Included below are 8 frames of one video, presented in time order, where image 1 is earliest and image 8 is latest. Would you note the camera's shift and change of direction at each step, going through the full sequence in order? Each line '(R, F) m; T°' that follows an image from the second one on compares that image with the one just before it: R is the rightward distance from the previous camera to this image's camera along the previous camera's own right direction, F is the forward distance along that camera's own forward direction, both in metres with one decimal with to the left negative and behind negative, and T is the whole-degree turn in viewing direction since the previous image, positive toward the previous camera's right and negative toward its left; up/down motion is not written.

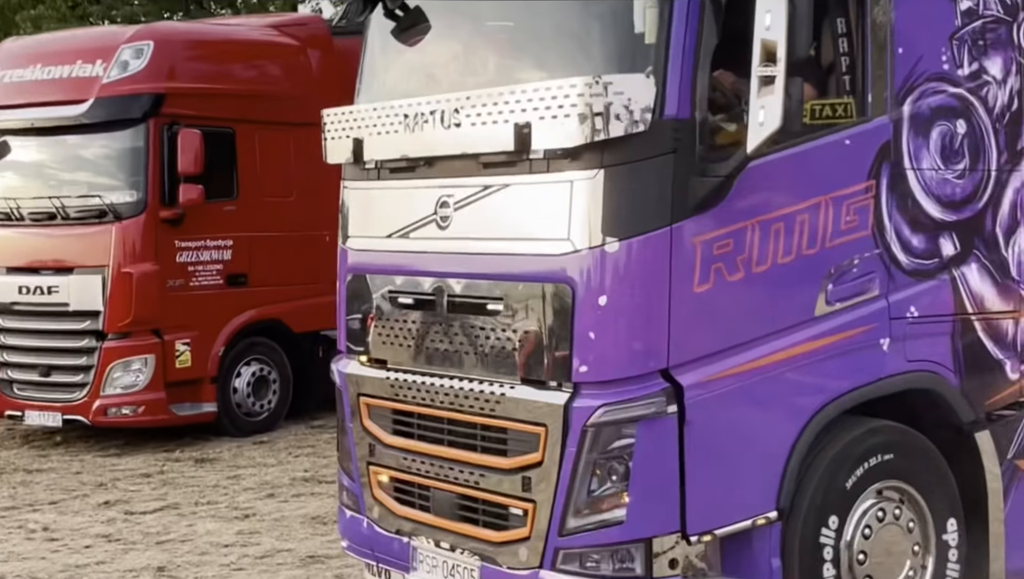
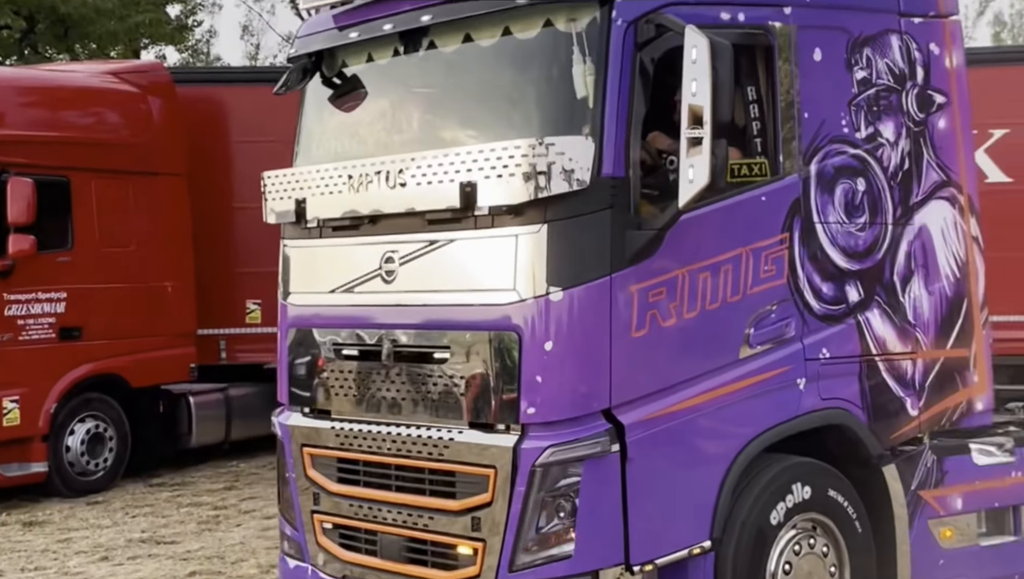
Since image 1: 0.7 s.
(-0.2, -0.2) m; +6°
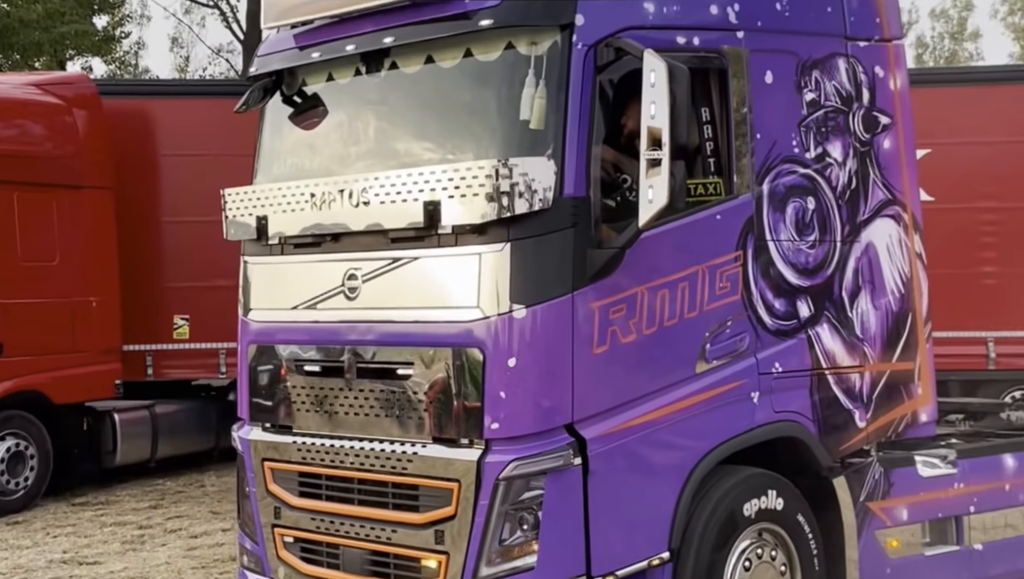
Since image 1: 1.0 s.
(-0.1, -0.1) m; +3°
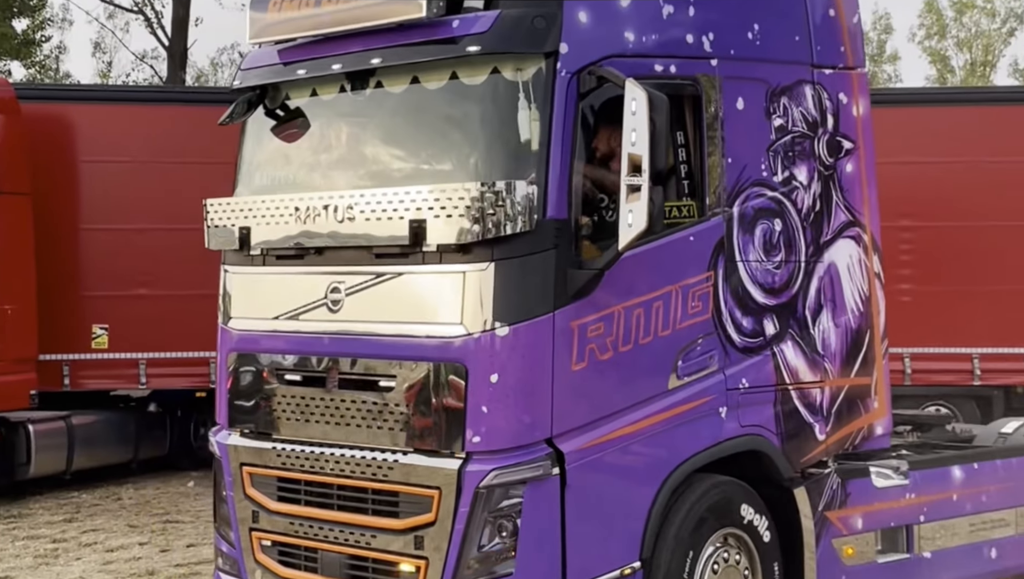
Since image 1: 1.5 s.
(-0.1, -0.1) m; +3°
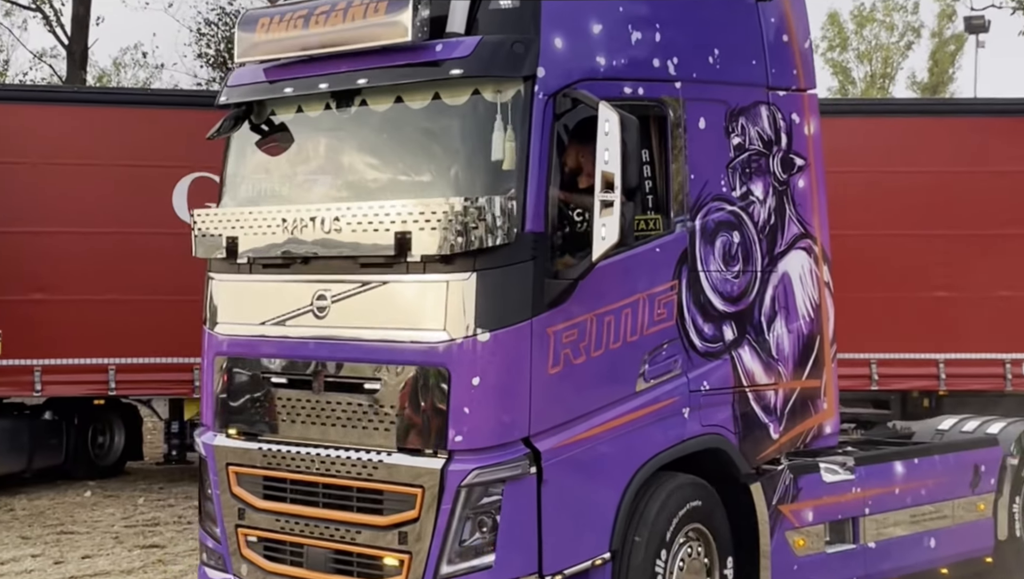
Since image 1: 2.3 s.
(-0.2, -0.3) m; +3°
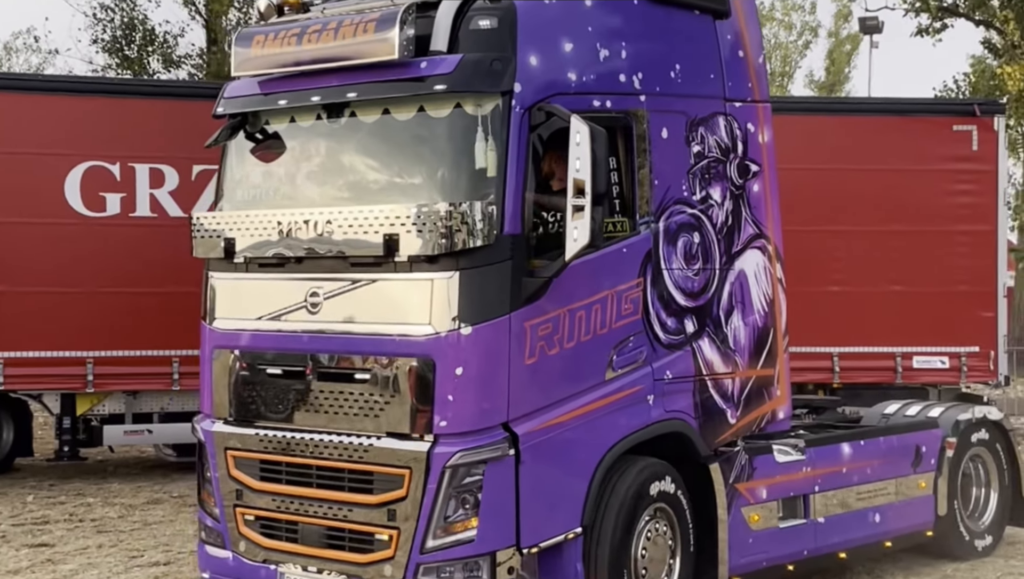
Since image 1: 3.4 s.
(-0.1, -0.4) m; +2°
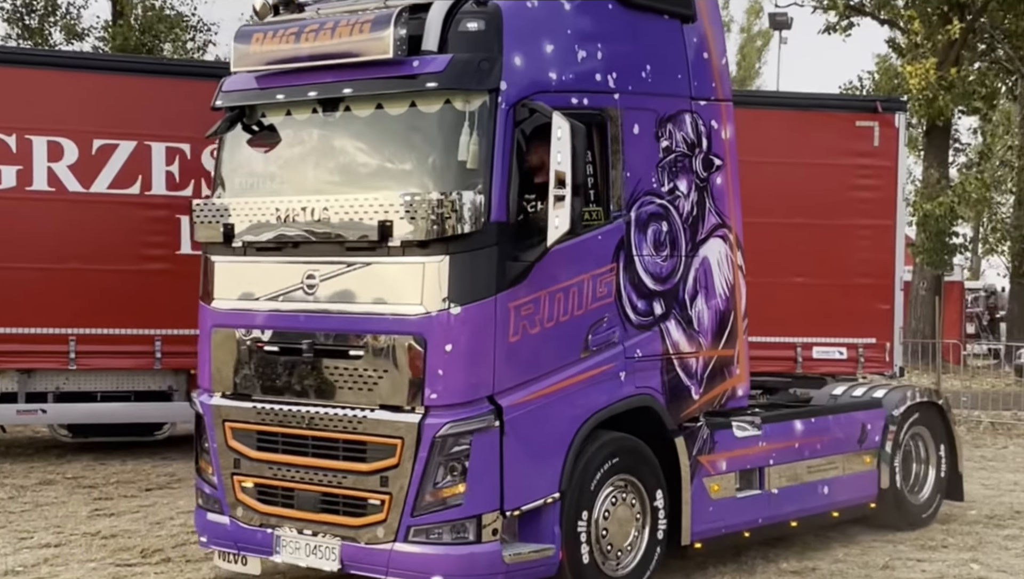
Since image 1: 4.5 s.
(-0.2, -0.4) m; +3°
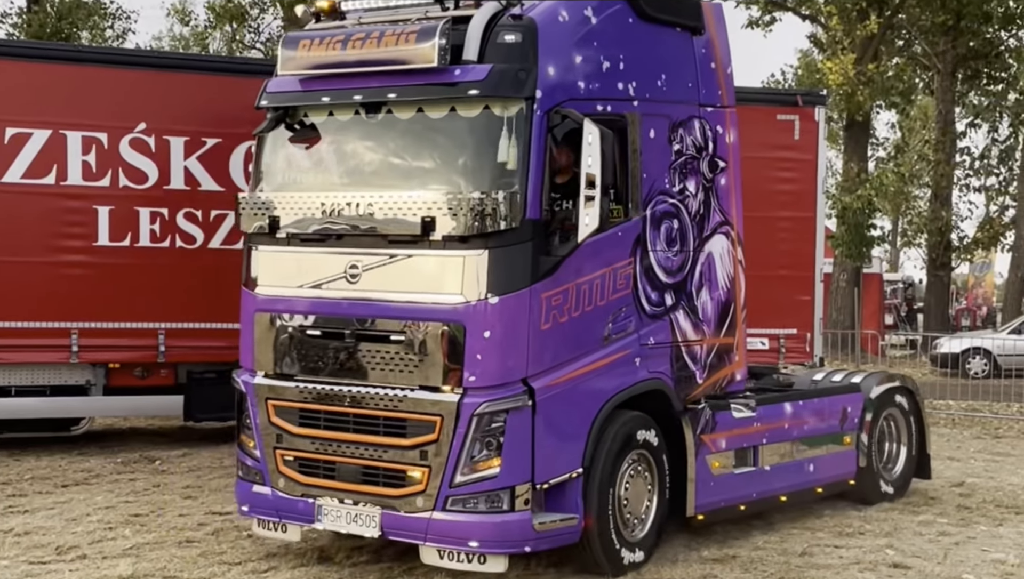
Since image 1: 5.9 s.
(-0.4, -0.5) m; +2°
